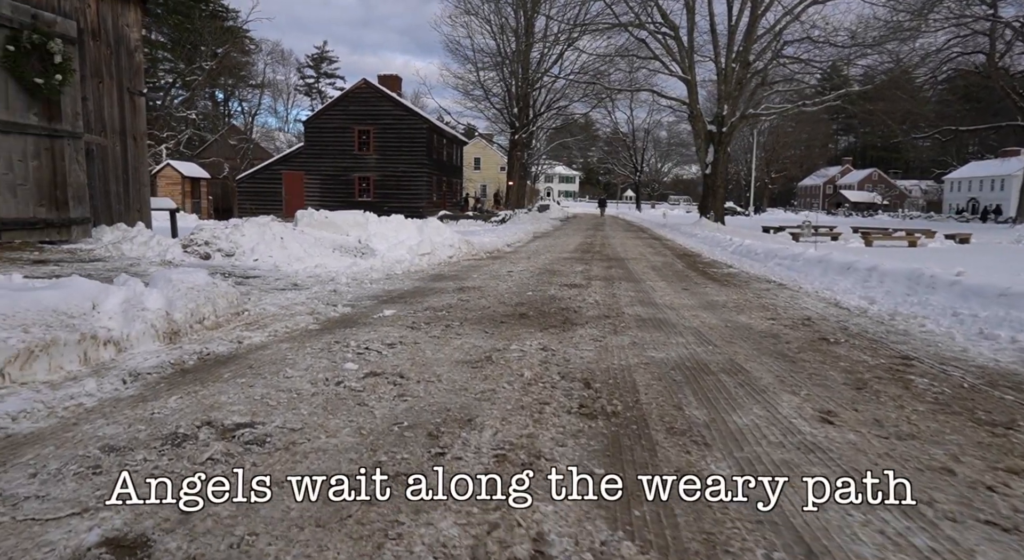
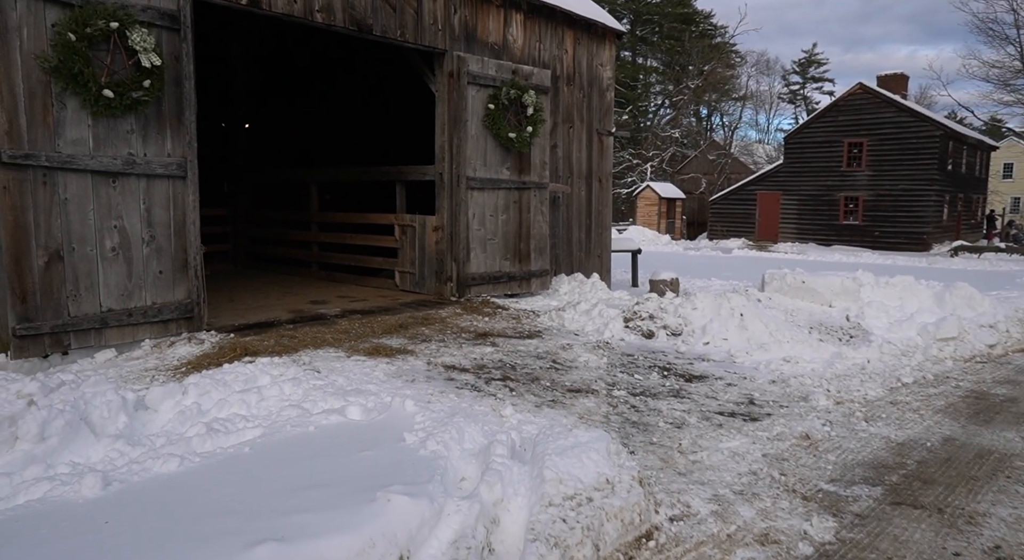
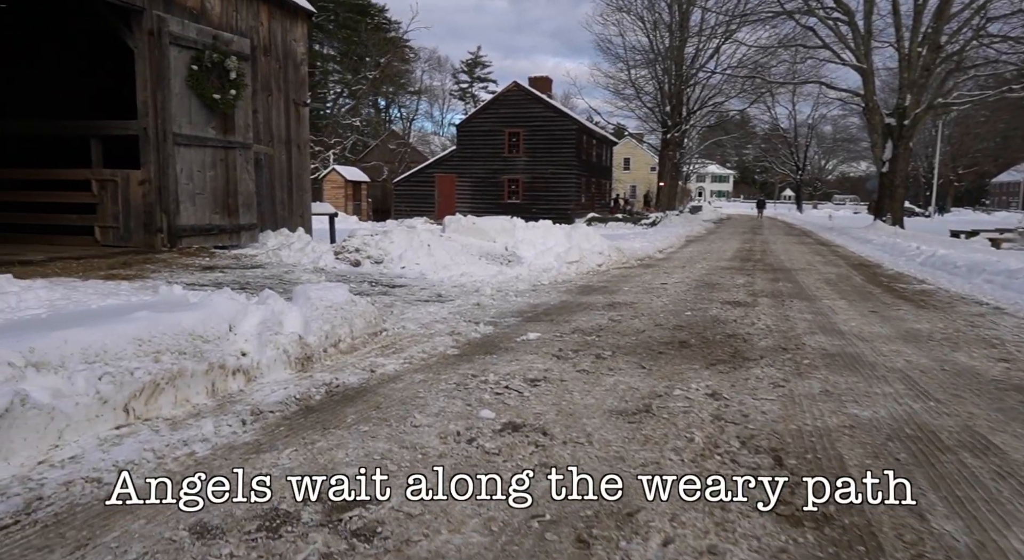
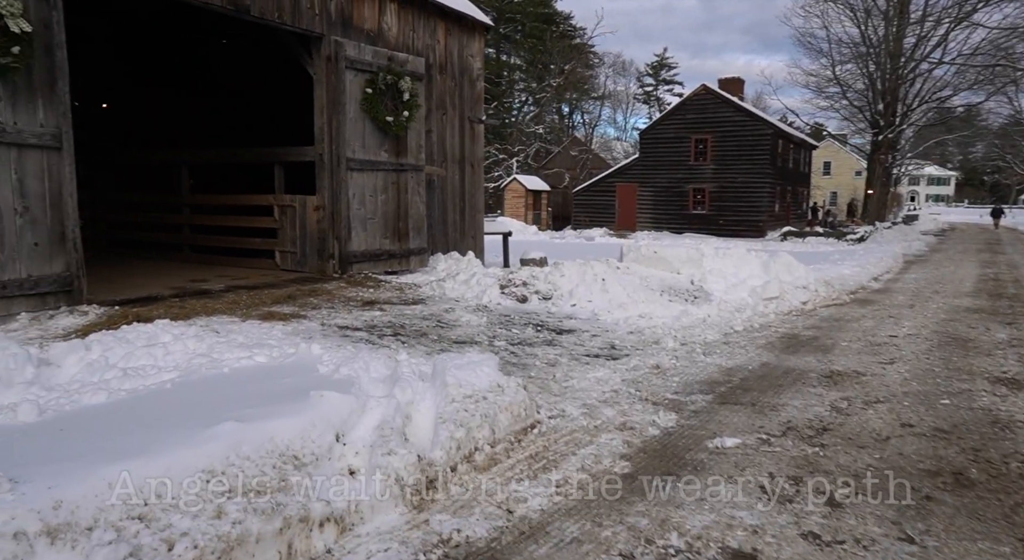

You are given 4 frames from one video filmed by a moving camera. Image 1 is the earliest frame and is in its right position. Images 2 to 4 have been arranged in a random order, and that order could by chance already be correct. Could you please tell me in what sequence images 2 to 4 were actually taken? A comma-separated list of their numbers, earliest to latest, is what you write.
3, 4, 2
